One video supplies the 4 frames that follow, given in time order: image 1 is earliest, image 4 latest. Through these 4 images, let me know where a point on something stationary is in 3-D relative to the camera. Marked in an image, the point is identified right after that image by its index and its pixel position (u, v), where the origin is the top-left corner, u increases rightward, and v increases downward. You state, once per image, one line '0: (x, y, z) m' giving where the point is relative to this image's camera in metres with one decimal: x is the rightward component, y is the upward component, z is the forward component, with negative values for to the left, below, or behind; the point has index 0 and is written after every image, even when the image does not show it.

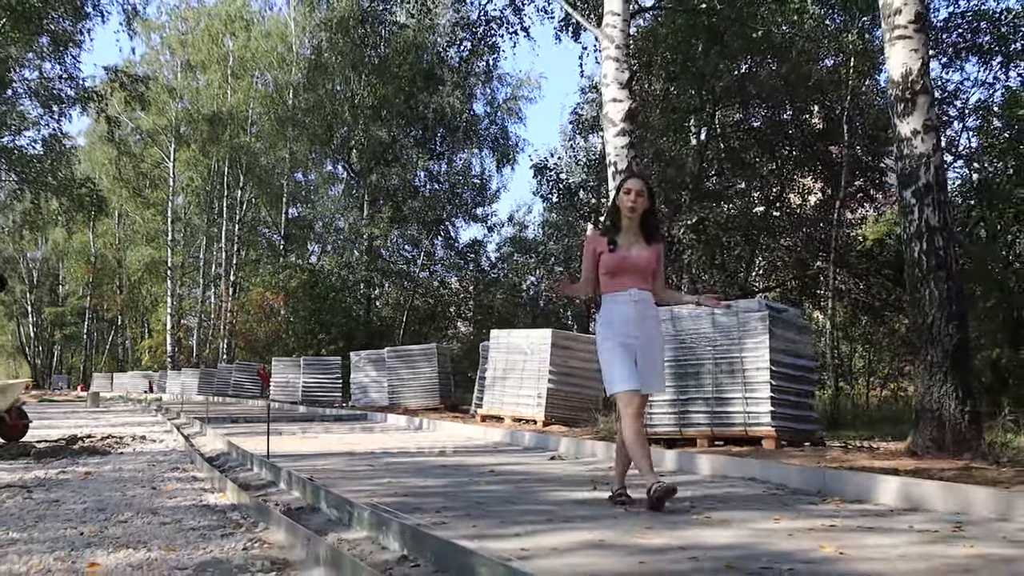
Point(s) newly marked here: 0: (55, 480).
0: (-2.8, -1.2, +5.3) m
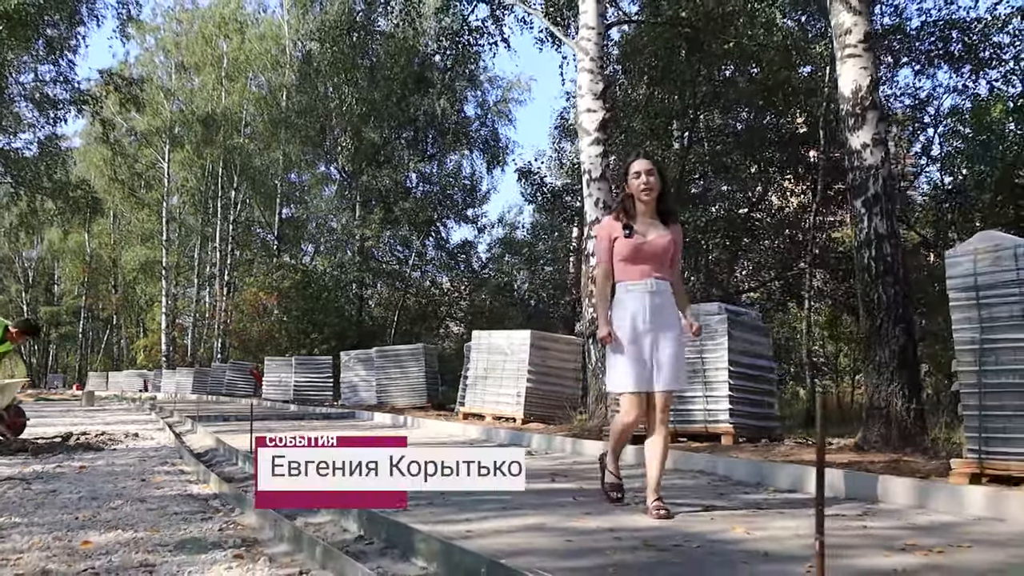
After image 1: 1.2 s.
0: (-3.0, -1.2, +5.7) m
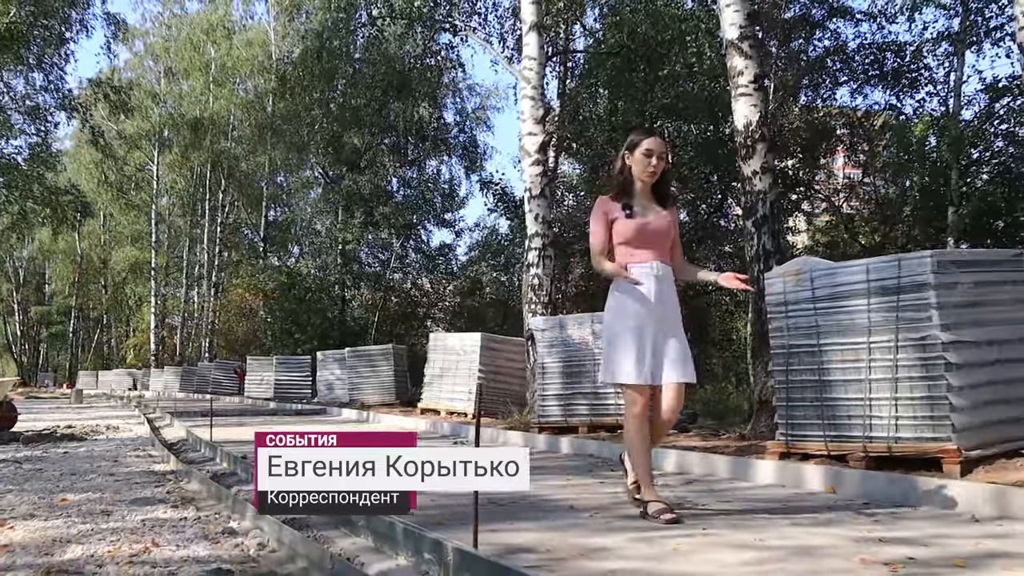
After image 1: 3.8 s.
0: (-3.6, -1.3, +6.6) m
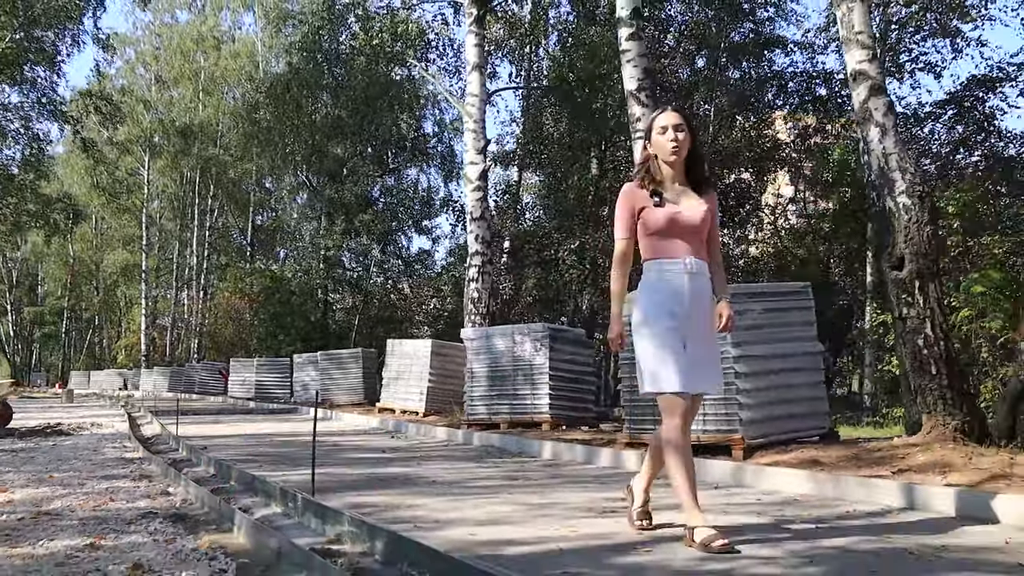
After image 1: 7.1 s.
0: (-4.4, -1.5, +7.9) m
